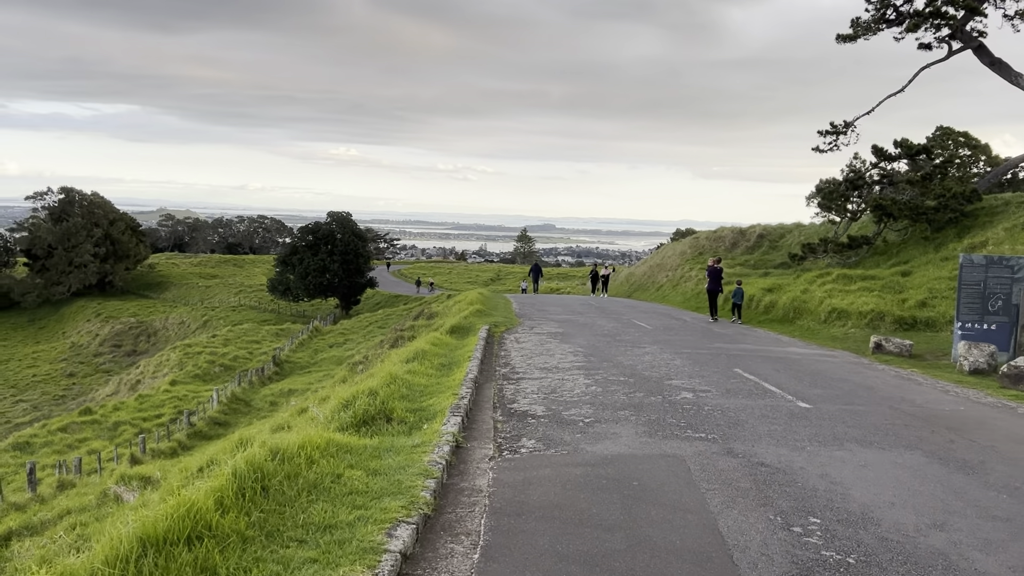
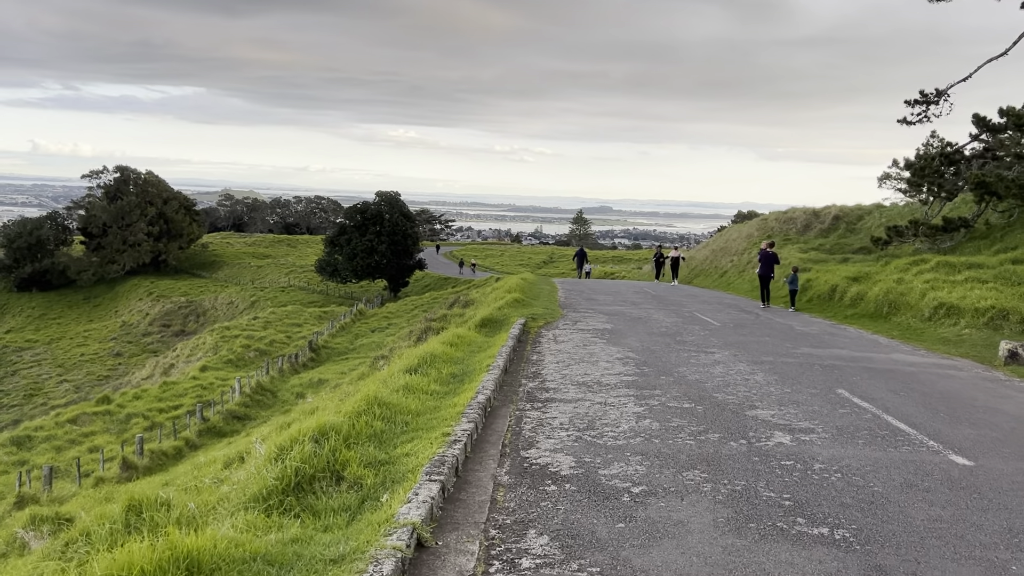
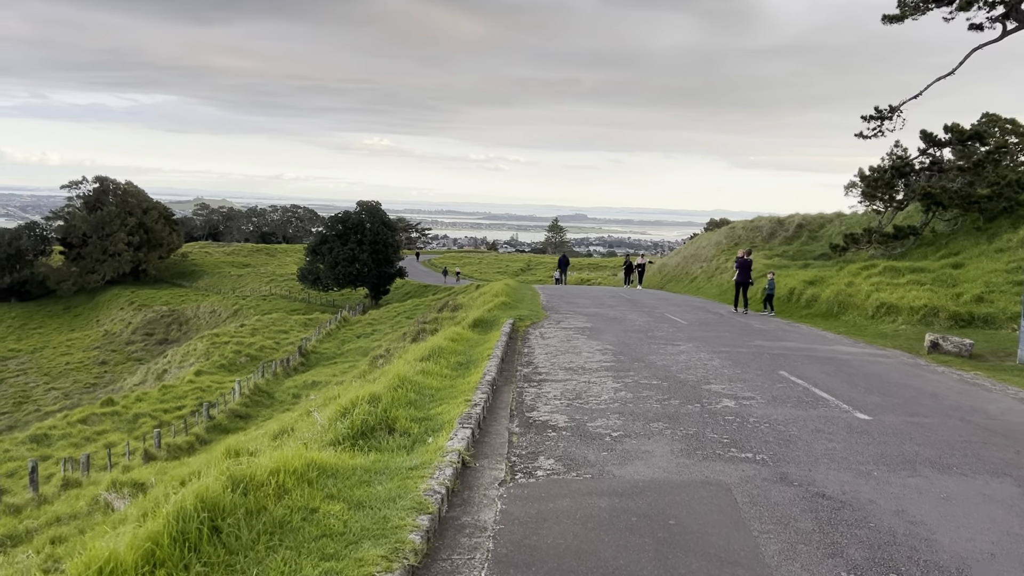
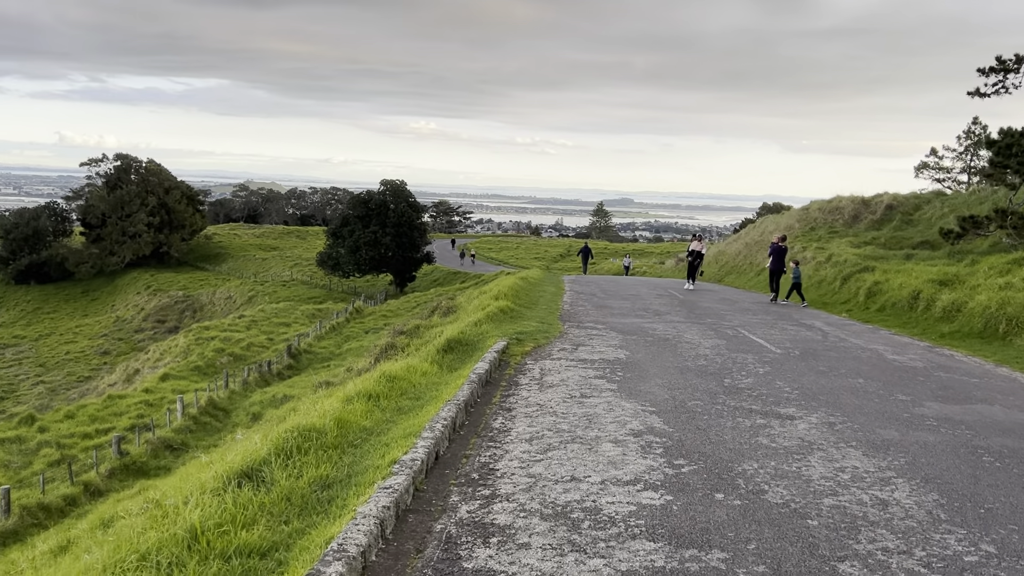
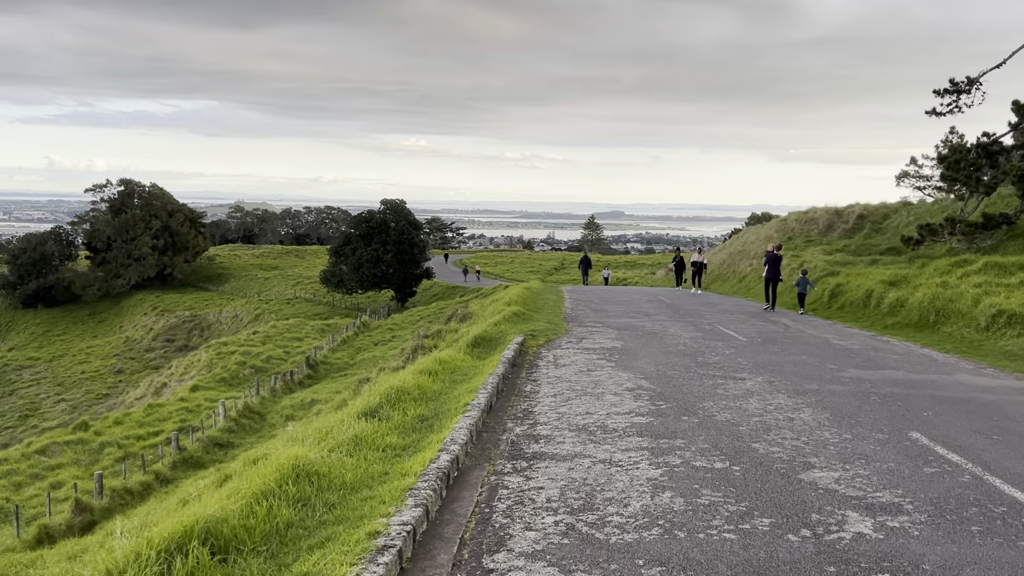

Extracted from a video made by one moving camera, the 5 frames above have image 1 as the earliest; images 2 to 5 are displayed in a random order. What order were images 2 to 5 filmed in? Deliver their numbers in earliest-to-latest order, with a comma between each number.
3, 2, 5, 4
